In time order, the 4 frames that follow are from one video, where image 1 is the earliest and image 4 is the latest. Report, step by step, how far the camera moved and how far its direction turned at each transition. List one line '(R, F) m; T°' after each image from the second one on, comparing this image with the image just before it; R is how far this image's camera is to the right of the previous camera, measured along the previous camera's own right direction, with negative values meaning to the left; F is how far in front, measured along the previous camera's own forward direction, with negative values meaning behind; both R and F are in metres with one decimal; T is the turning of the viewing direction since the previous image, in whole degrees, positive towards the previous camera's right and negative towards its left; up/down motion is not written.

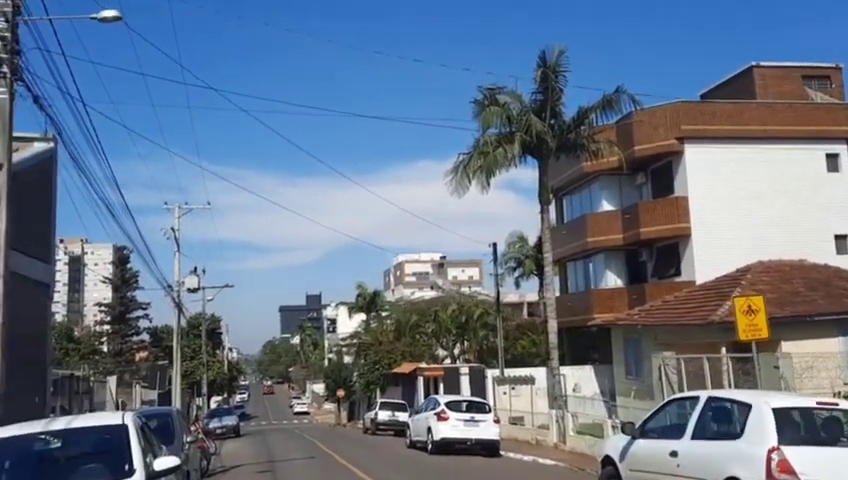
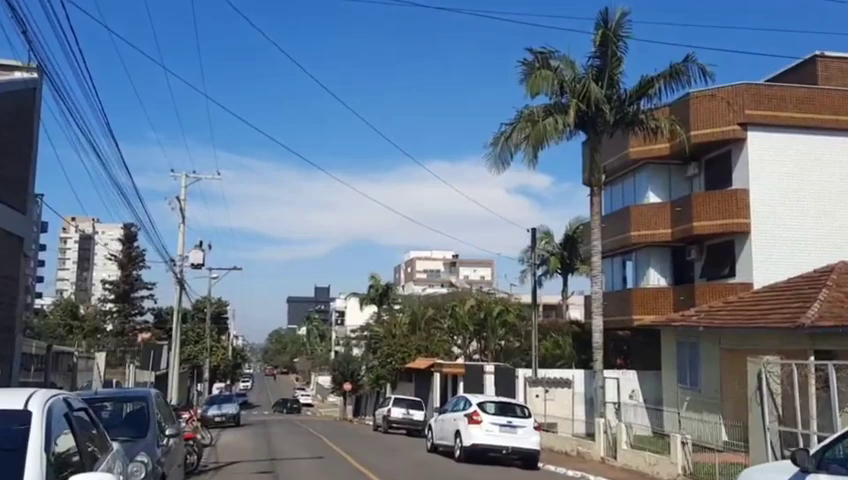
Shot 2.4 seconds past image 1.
(-0.6, +2.9) m; -1°
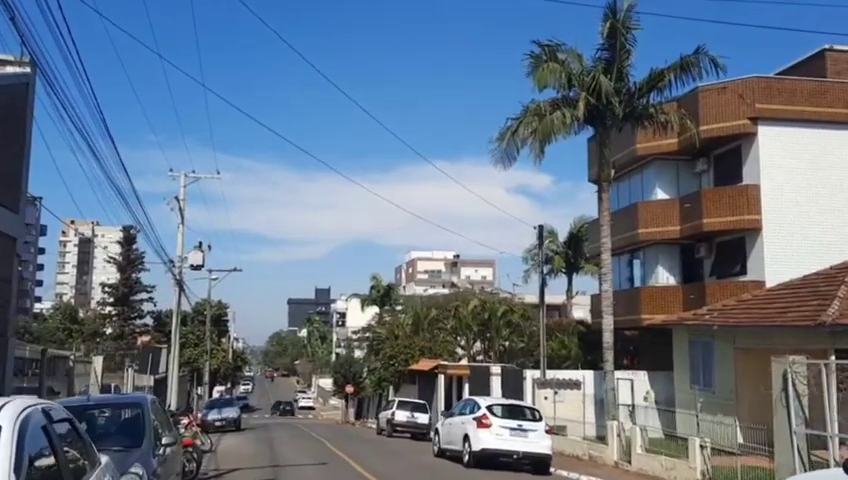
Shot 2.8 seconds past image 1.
(-0.1, +0.6) m; 0°
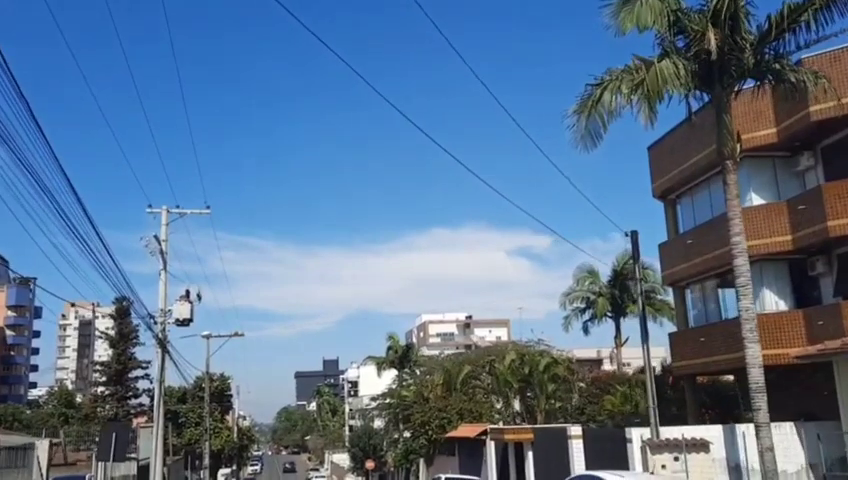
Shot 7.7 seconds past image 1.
(-1.2, +6.2) m; 0°
